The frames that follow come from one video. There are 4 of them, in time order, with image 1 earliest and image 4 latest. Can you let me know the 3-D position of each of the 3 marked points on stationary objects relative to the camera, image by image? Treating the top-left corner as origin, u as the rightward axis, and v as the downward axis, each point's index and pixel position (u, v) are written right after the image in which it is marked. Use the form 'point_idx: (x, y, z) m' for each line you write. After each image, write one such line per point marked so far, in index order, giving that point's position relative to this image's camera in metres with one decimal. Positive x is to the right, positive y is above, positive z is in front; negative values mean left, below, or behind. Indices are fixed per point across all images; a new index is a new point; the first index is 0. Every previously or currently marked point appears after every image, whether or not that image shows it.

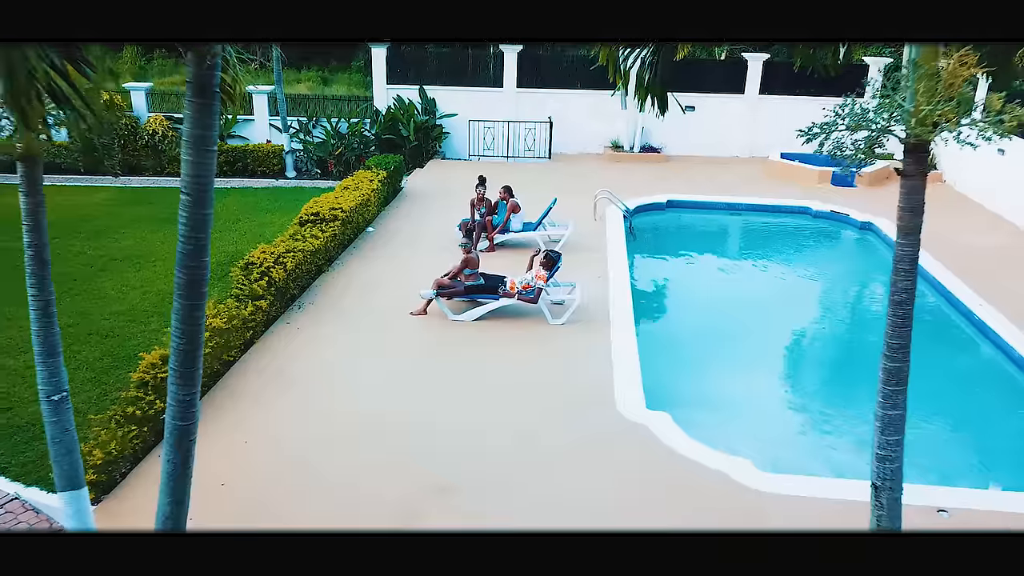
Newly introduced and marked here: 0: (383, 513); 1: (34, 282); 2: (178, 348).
0: (-0.8, -1.4, +4.7) m
1: (-2.0, 0.0, +3.2) m
2: (-1.2, -0.2, +2.8) m
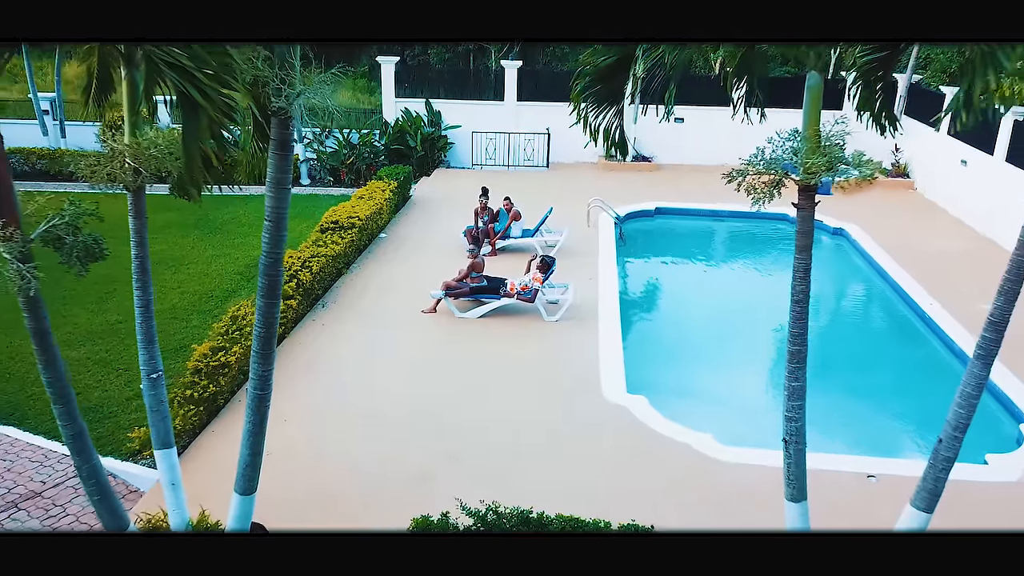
0: (-0.8, -1.4, +5.6) m
1: (-2.0, 0.0, +4.1) m
2: (-1.2, -0.2, +3.7) m
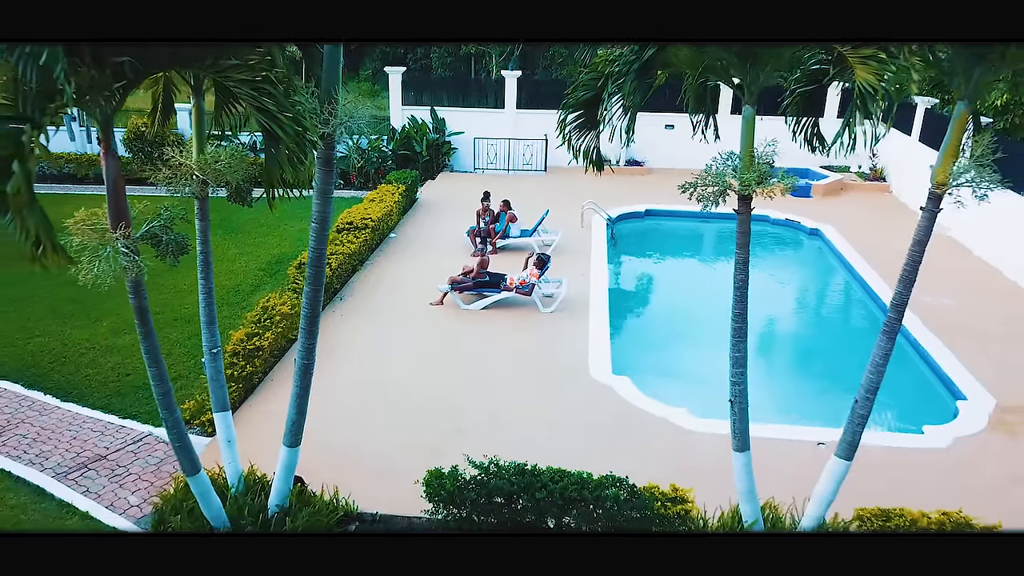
0: (-0.8, -1.4, +6.5) m
1: (-2.0, +0.1, +5.0) m
2: (-1.2, -0.2, +4.6) m
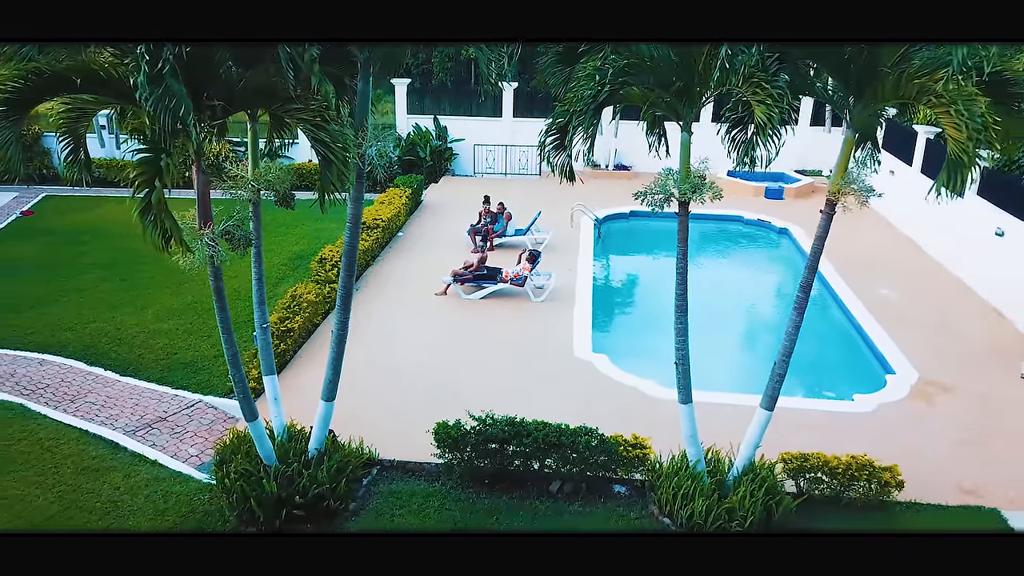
0: (-0.9, -1.3, +7.7) m
1: (-2.1, +0.2, +6.3) m
2: (-1.3, -0.1, +5.9) m
